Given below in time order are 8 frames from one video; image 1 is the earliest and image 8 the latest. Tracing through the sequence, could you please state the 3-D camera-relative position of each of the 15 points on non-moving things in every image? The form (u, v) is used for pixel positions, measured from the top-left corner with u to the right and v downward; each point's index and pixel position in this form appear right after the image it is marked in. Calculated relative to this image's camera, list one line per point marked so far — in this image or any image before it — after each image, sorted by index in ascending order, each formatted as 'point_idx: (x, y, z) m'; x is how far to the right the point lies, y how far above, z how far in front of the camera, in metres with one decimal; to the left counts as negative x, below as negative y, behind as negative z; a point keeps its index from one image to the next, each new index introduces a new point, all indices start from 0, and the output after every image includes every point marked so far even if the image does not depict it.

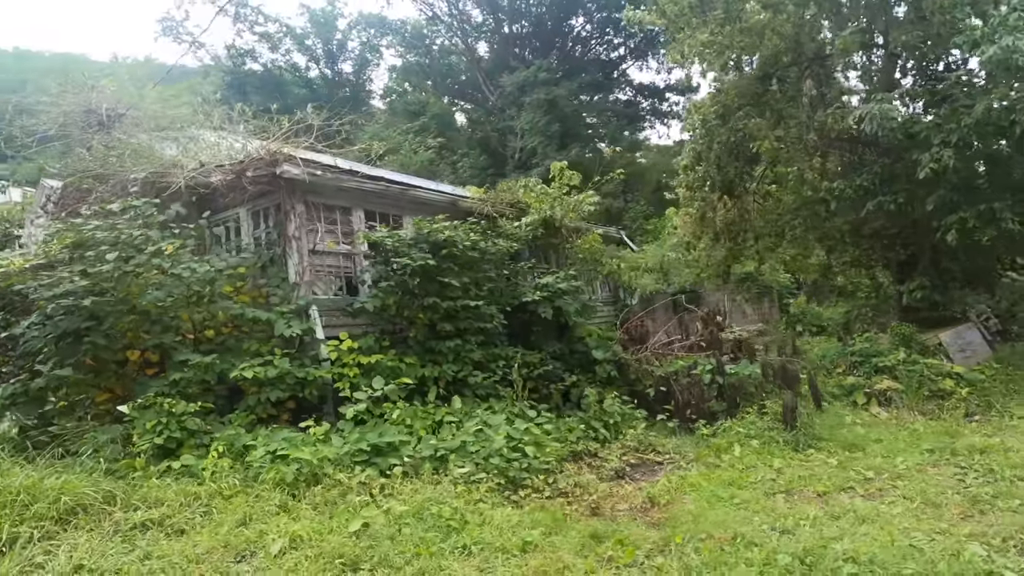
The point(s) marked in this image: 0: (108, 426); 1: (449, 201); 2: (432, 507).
0: (-3.0, -1.0, +4.2) m
1: (-0.8, +1.1, +7.0) m
2: (-0.5, -1.2, +3.2) m
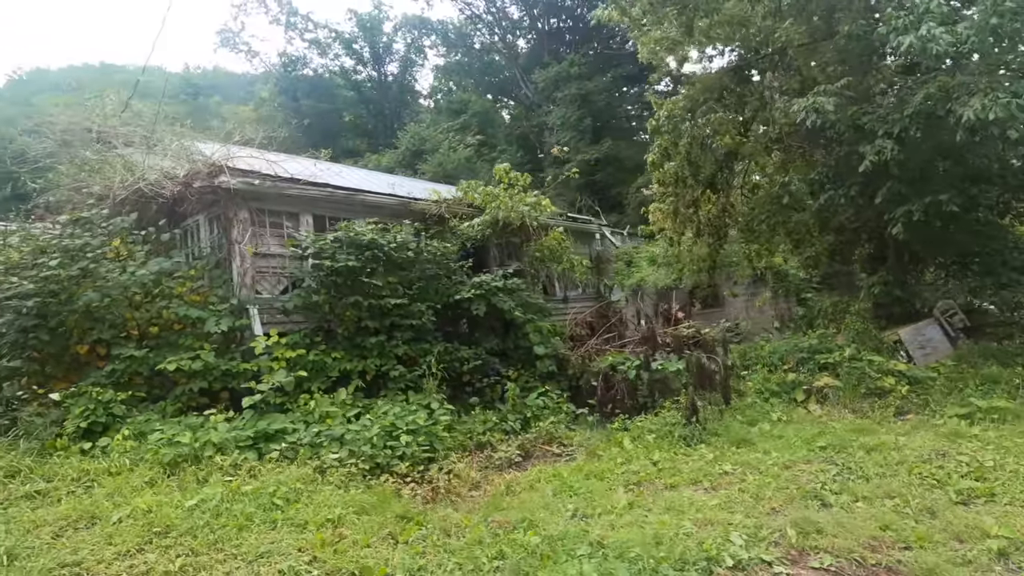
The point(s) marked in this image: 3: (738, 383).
0: (-3.9, -1.0, +4.8) m
1: (-1.5, +1.1, +7.4) m
2: (-1.5, -1.3, +3.6) m
3: (+2.6, -1.1, +6.5) m
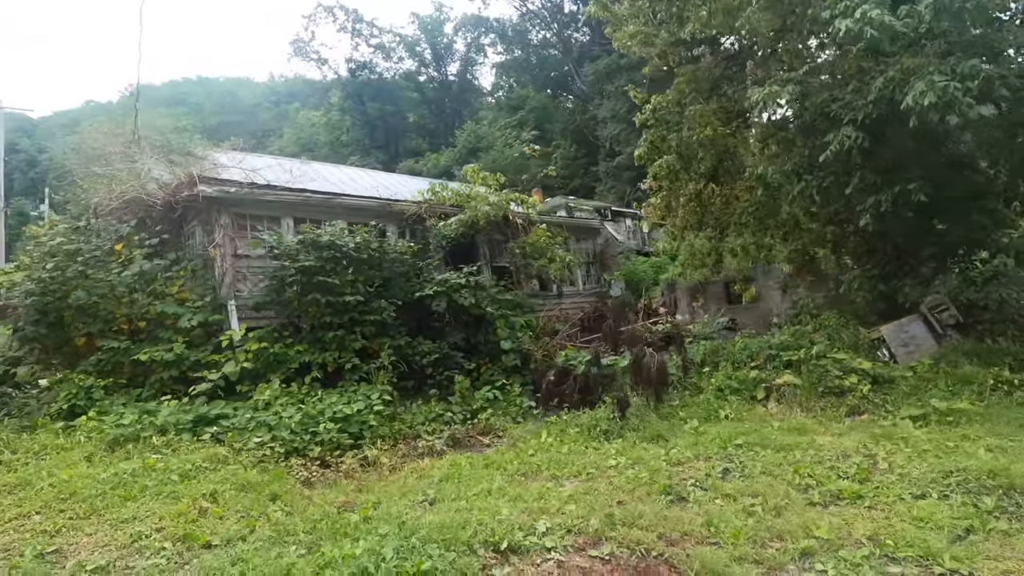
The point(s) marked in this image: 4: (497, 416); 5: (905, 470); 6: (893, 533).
0: (-4.6, -1.0, +5.5) m
1: (-1.9, +1.1, +7.8) m
2: (-2.4, -1.3, +4.0) m
3: (+2.1, -1.0, +6.4) m
4: (-0.2, -1.3, +5.8) m
5: (+2.5, -1.2, +3.7) m
6: (+1.9, -1.2, +2.9) m
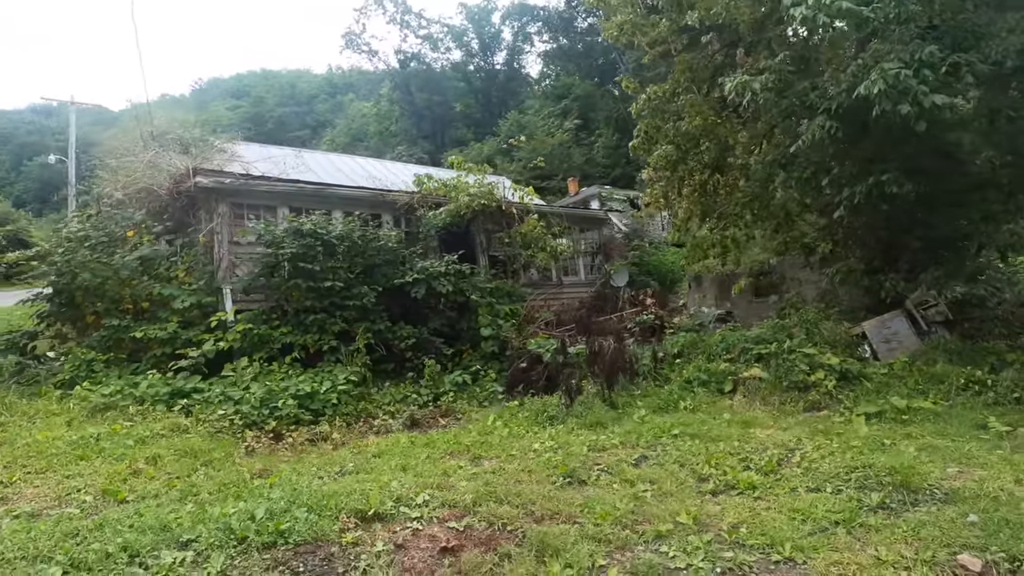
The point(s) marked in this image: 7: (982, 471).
0: (-5.0, -0.8, +6.2) m
1: (-2.0, +1.3, +8.1) m
2: (-2.9, -1.1, +4.4) m
3: (+1.8, -0.9, +6.4) m
4: (-0.5, -1.2, +6.1) m
5: (+1.9, -1.1, +3.7) m
6: (+1.2, -1.2, +2.9) m
7: (+2.8, -1.1, +3.4) m
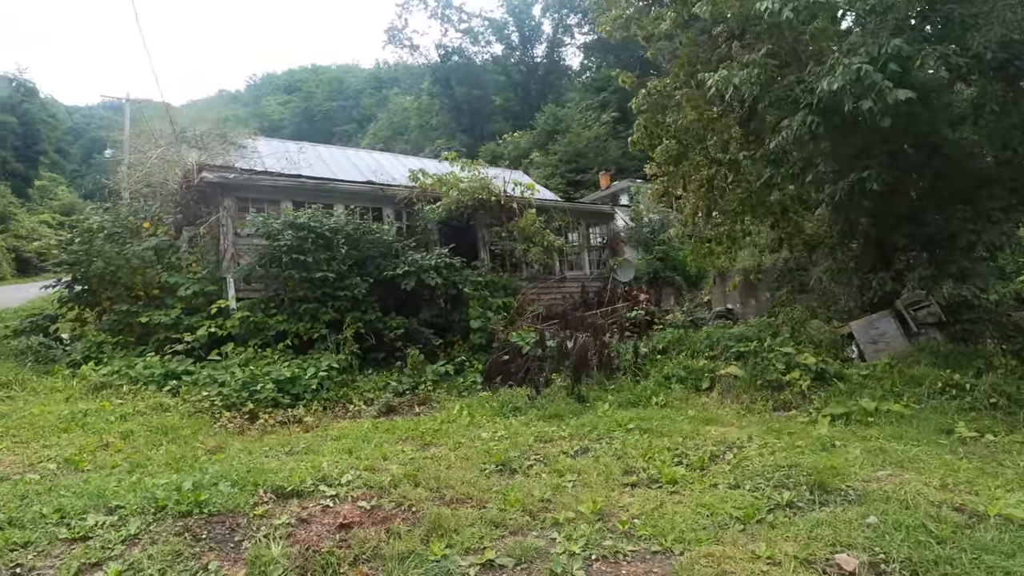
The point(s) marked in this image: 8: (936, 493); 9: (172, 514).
0: (-5.2, -0.7, +6.7) m
1: (-2.1, +1.4, +8.4) m
2: (-3.3, -1.0, +4.8) m
3: (+1.6, -0.9, +6.4) m
4: (-0.8, -1.1, +6.2) m
5: (+1.5, -1.1, +3.7) m
6: (+0.7, -1.2, +3.0) m
7: (+2.4, -1.1, +3.4) m
8: (+2.3, -1.1, +3.0) m
9: (-1.7, -1.1, +2.8) m
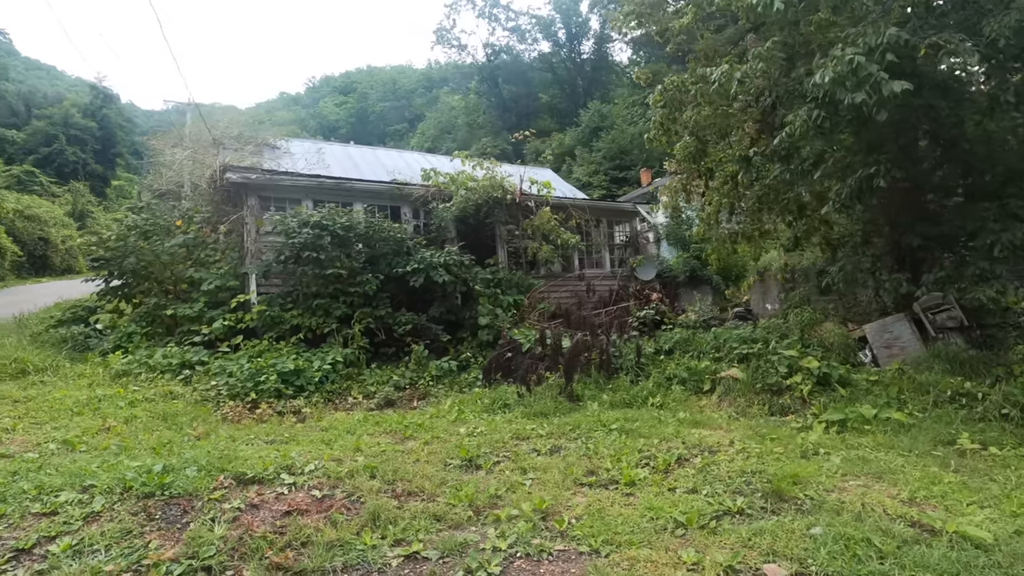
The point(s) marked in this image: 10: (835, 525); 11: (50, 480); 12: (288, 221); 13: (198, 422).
0: (-5.2, -0.6, +7.1) m
1: (-1.9, +1.5, +8.6) m
2: (-3.4, -1.0, +5.1) m
3: (+1.6, -0.9, +6.3) m
4: (-0.8, -1.1, +6.3) m
5: (+1.3, -1.1, +3.6) m
6: (+0.4, -1.2, +2.9) m
7: (+2.1, -1.1, +3.2) m
8: (+2.0, -1.1, +2.9) m
9: (-2.0, -1.1, +3.0) m
10: (+1.5, -1.1, +2.7) m
11: (-2.5, -1.1, +3.1) m
12: (-3.0, +0.9, +7.6) m
13: (-2.5, -1.1, +4.6) m
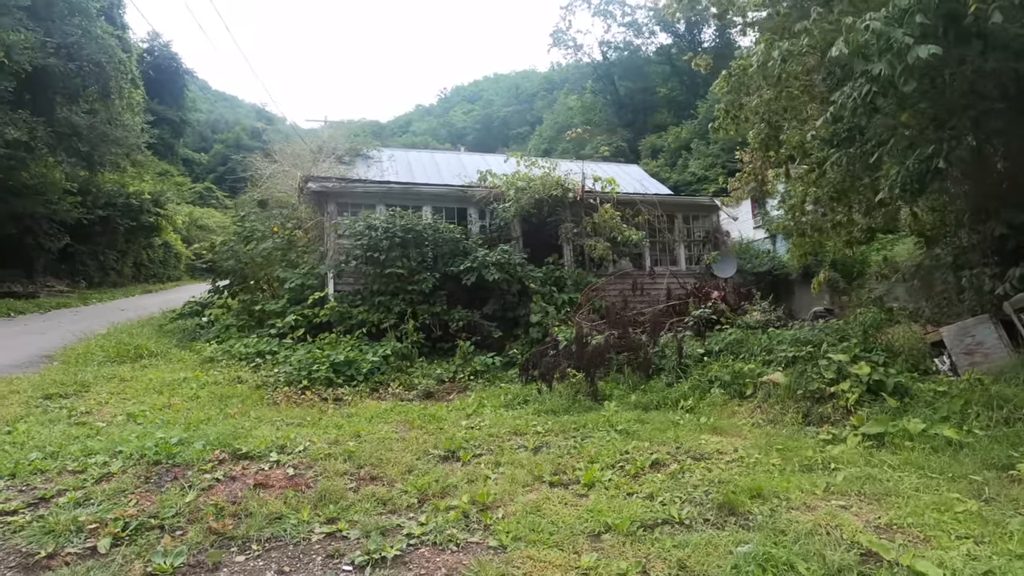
0: (-4.4, -0.6, +8.3) m
1: (-0.9, +1.5, +8.9) m
2: (-3.2, -1.0, +5.9) m
3: (+1.9, -0.9, +6.0) m
4: (-0.4, -1.1, +6.5) m
5: (+1.1, -1.1, +3.4) m
6: (+0.1, -1.2, +2.9) m
7: (+1.8, -1.1, +2.8) m
8: (+1.6, -1.1, +2.5) m
9: (-2.3, -1.1, +3.5) m
10: (+1.1, -1.1, +2.4) m
11: (-2.8, -1.0, +3.8) m
12: (-2.2, +0.9, +8.2) m
13: (-2.4, -1.1, +5.2) m
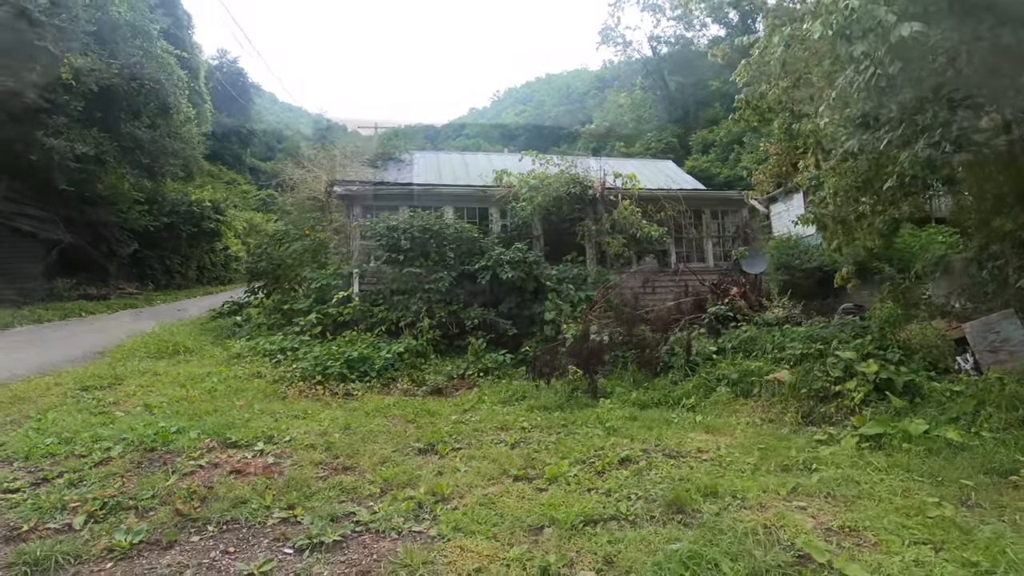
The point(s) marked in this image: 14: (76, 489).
0: (-4.2, -0.6, +8.7) m
1: (-0.6, +1.5, +9.0) m
2: (-3.1, -1.0, +6.2) m
3: (+2.0, -0.8, +5.8) m
4: (-0.3, -1.0, +6.6) m
5: (+0.8, -1.1, +3.3) m
6: (-0.1, -1.1, +3.0) m
7: (+1.5, -1.1, +2.7) m
8: (+1.3, -1.0, +2.4) m
9: (-2.4, -1.1, +3.8) m
10: (+0.8, -1.1, +2.4) m
11: (-2.9, -1.0, +4.1) m
12: (-2.0, +0.9, +8.4) m
13: (-2.5, -1.1, +5.4) m
14: (-2.4, -1.1, +3.1) m
